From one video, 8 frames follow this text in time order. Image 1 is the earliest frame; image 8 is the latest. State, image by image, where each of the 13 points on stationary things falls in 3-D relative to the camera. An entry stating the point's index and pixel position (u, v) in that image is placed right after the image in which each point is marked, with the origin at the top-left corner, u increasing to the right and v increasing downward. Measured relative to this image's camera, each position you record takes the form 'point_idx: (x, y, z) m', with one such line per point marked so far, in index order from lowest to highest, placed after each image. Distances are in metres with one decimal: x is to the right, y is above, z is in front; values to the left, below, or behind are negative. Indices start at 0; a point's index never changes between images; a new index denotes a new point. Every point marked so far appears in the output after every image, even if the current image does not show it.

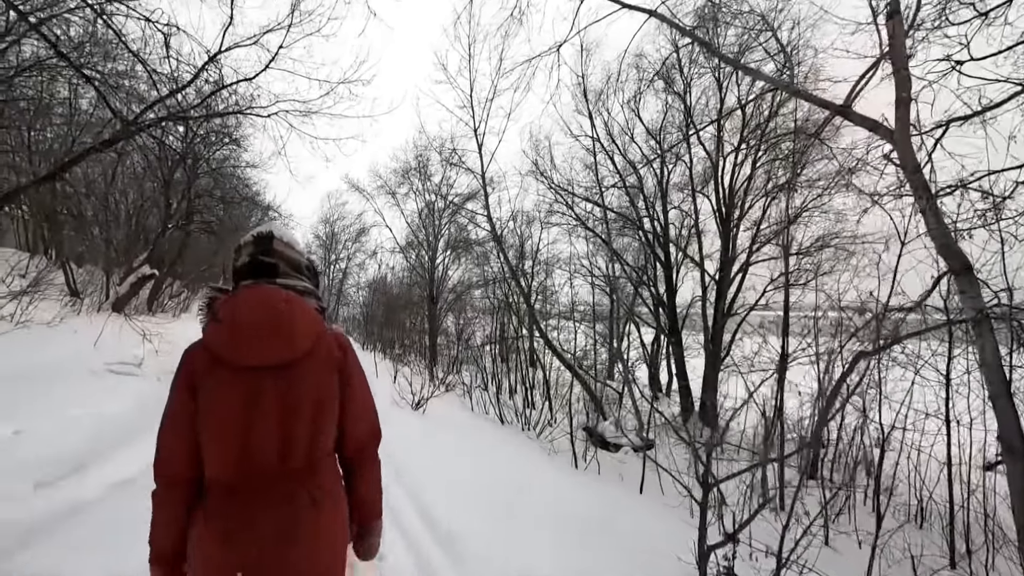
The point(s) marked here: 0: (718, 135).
0: (+4.4, +3.2, +11.4) m
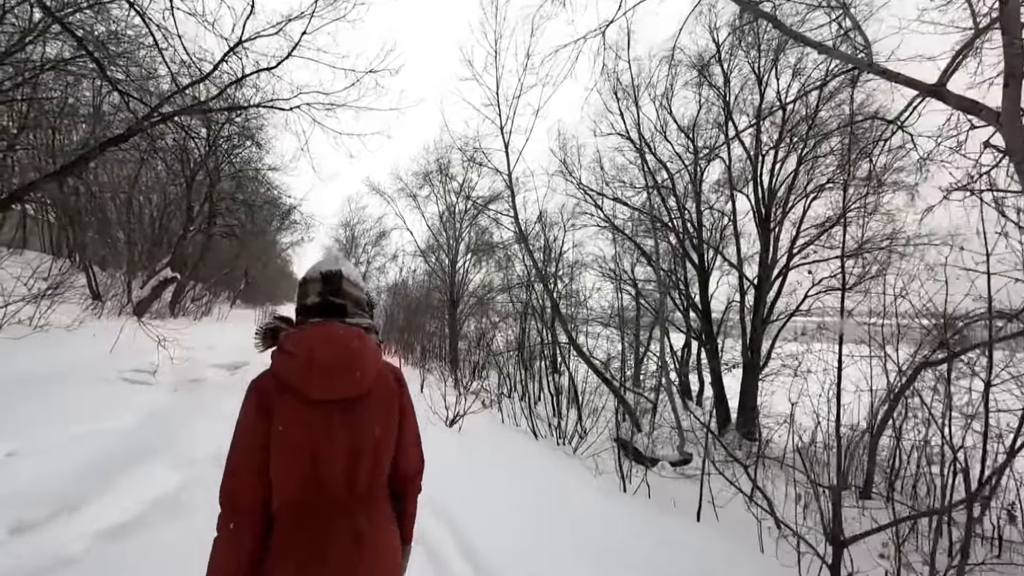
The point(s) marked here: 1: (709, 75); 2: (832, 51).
0: (+5.0, +3.1, +10.8) m
1: (+4.0, +4.3, +10.8) m
2: (+2.5, +1.9, +4.3) m
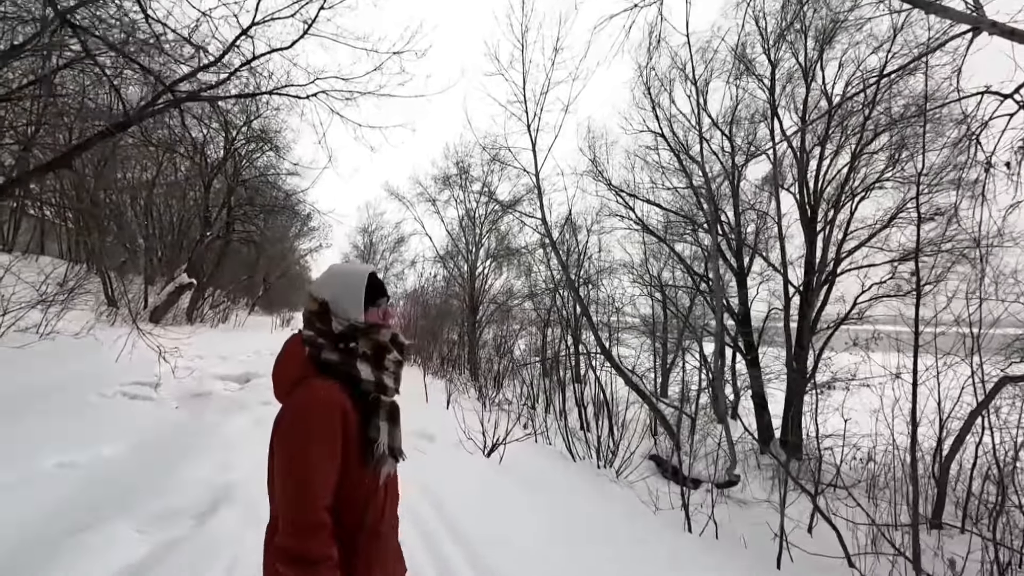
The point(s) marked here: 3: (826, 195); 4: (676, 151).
0: (+5.5, +3.0, +10.1) m
1: (+4.5, +4.1, +10.1) m
2: (+2.9, +1.8, +3.6) m
3: (+6.1, +1.8, +10.4) m
4: (+3.5, +2.9, +11.5) m
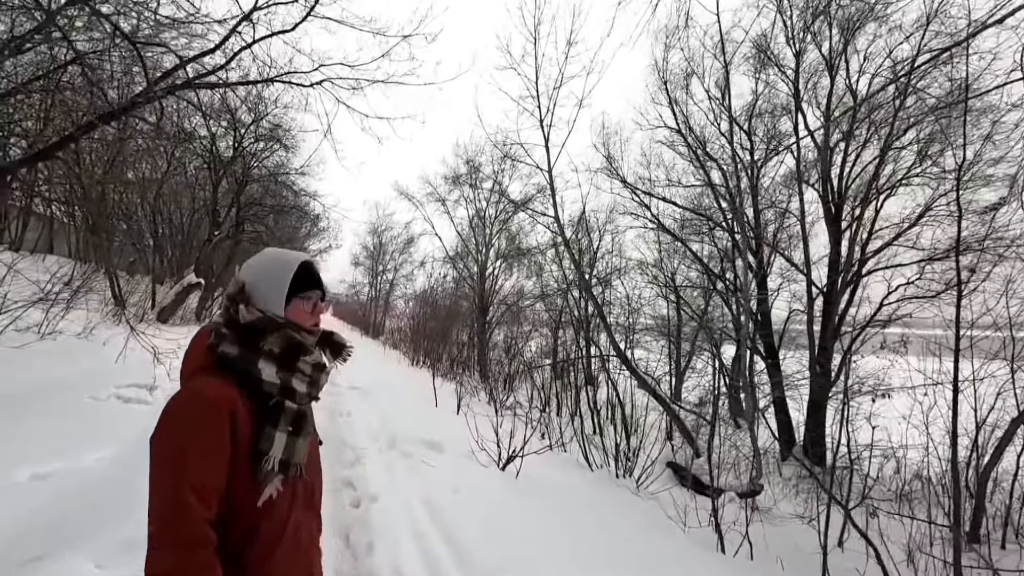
0: (+5.7, +3.0, +9.7) m
1: (+4.8, +4.1, +9.8) m
2: (+3.0, +1.9, +3.3) m
3: (+6.3, +1.8, +10.0) m
4: (+3.8, +2.9, +11.1) m
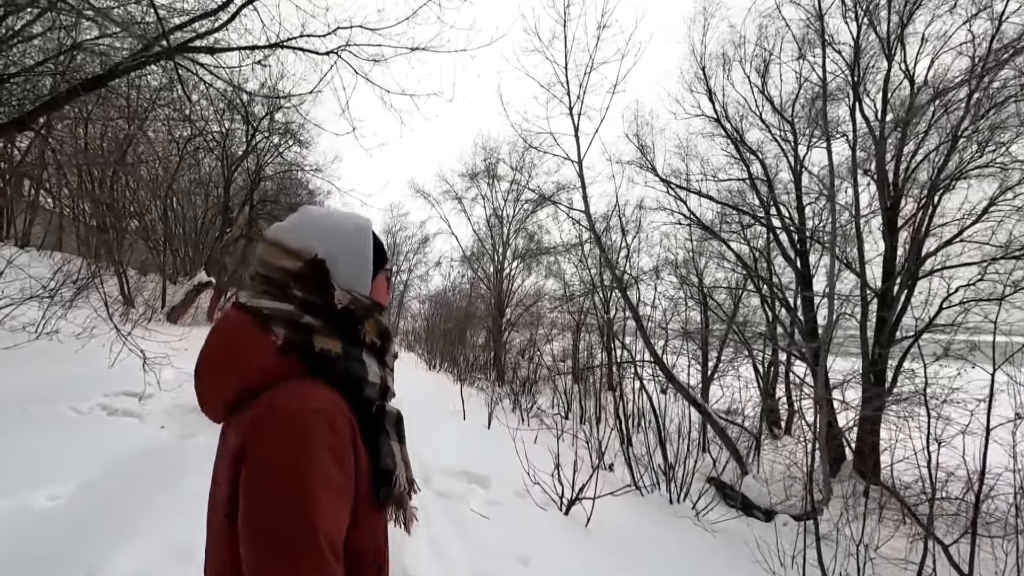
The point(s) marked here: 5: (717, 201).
0: (+6.2, +3.0, +8.9) m
1: (+5.2, +4.1, +9.0) m
2: (+3.3, +1.9, +2.5) m
3: (+6.8, +1.8, +9.1) m
4: (+4.3, +2.9, +10.4) m
5: (+4.1, +1.7, +10.8) m
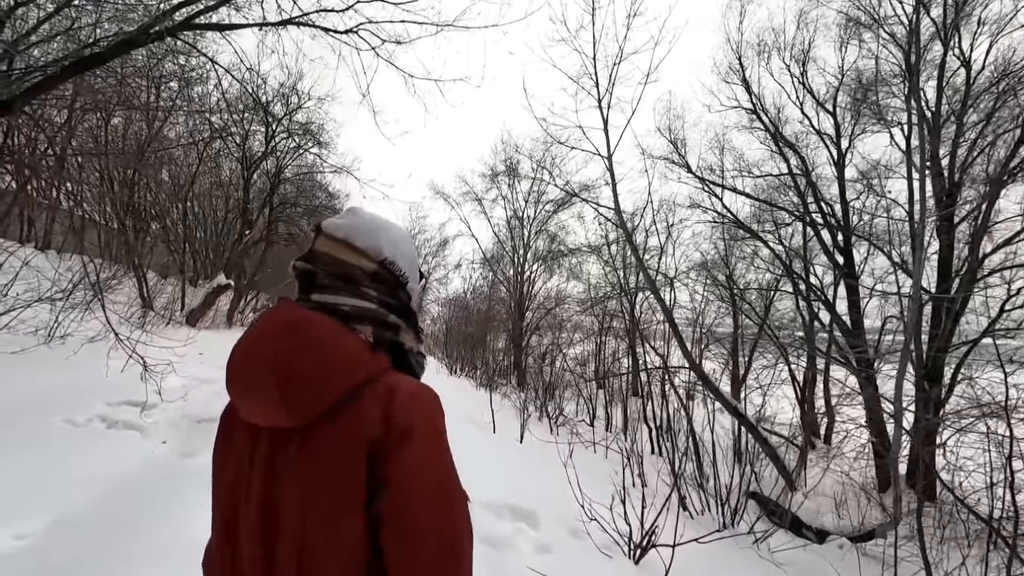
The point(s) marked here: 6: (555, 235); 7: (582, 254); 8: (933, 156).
0: (+6.6, +3.0, +8.3) m
1: (+5.7, +4.1, +8.4) m
2: (+3.5, +1.9, +2.0) m
3: (+7.2, +1.7, +8.5) m
4: (+4.7, +2.9, +9.8) m
5: (+4.6, +1.7, +10.2) m
6: (+1.6, +1.9, +19.6) m
7: (+1.9, +0.9, +14.6) m
8: (+6.6, +2.0, +8.4) m
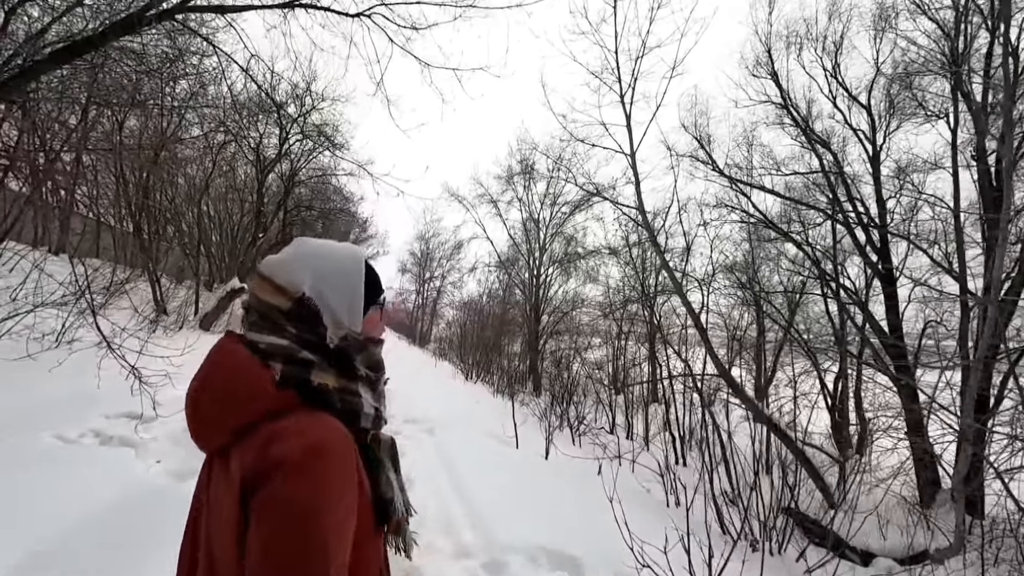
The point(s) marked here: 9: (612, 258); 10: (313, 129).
0: (+6.9, +2.9, +7.8) m
1: (+5.9, +4.1, +8.0) m
2: (+3.6, +1.9, +1.6) m
3: (+7.5, +1.7, +8.0) m
4: (+5.0, +2.8, +9.4) m
5: (+4.9, +1.7, +9.8) m
6: (+2.1, +1.8, +19.2) m
7: (+2.3, +0.8, +14.2) m
8: (+6.9, +2.0, +8.0) m
9: (+2.5, +0.8, +13.8) m
10: (-4.4, +3.5, +11.7) m
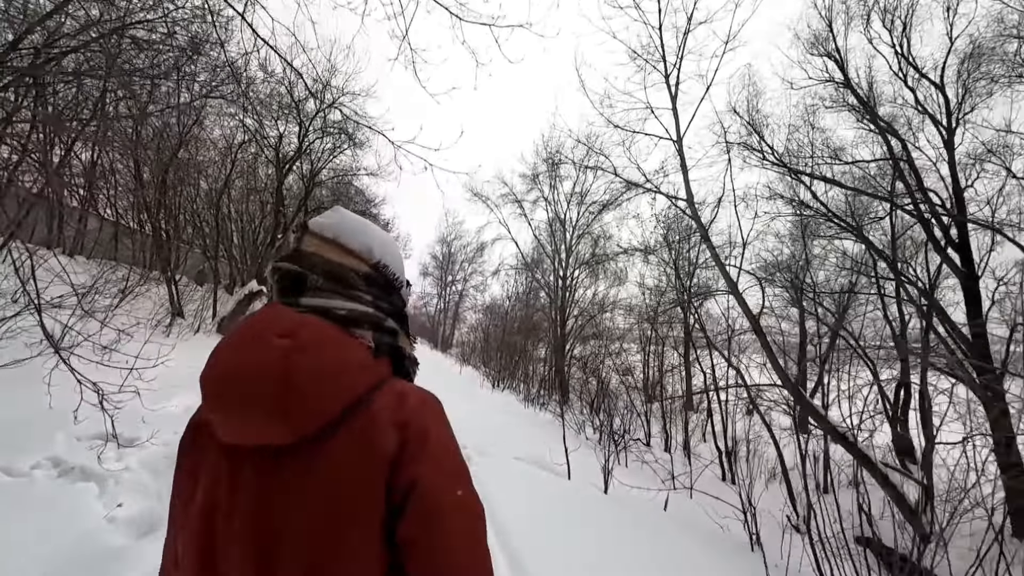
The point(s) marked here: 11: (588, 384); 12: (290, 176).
0: (+7.3, +2.9, +6.8) m
1: (+6.4, +4.1, +7.0) m
2: (+3.9, +1.9, +0.7) m
3: (+7.9, +1.7, +7.0) m
4: (+5.6, +2.8, +8.5) m
5: (+5.5, +1.7, +8.9) m
6: (+3.0, +1.8, +18.4) m
7: (+3.0, +0.8, +13.4) m
8: (+7.3, +2.0, +7.0) m
9: (+3.2, +0.7, +12.9) m
10: (-3.8, +3.4, +11.1) m
11: (+1.7, -2.1, +11.5) m
12: (-6.8, +3.4, +16.4) m
